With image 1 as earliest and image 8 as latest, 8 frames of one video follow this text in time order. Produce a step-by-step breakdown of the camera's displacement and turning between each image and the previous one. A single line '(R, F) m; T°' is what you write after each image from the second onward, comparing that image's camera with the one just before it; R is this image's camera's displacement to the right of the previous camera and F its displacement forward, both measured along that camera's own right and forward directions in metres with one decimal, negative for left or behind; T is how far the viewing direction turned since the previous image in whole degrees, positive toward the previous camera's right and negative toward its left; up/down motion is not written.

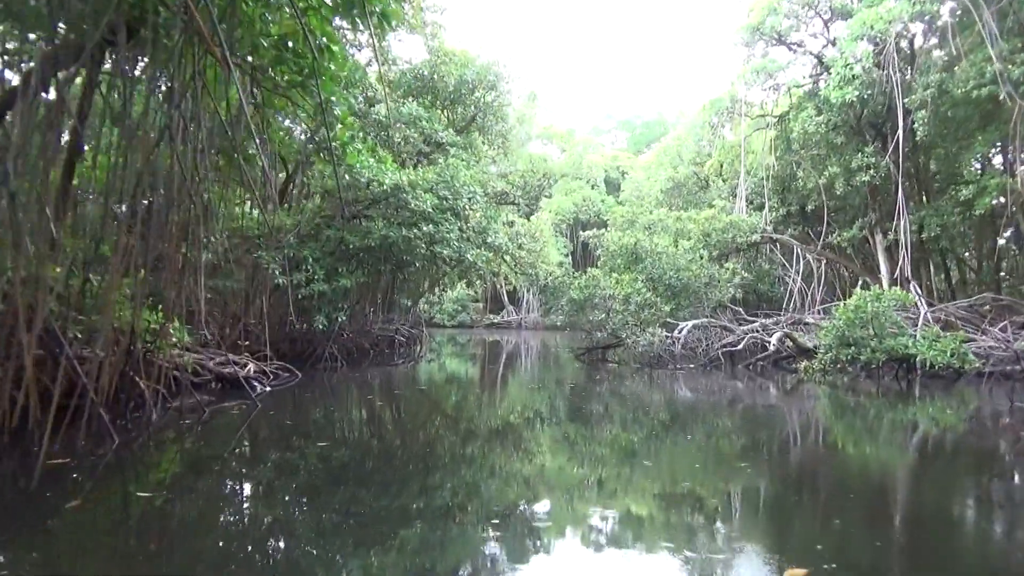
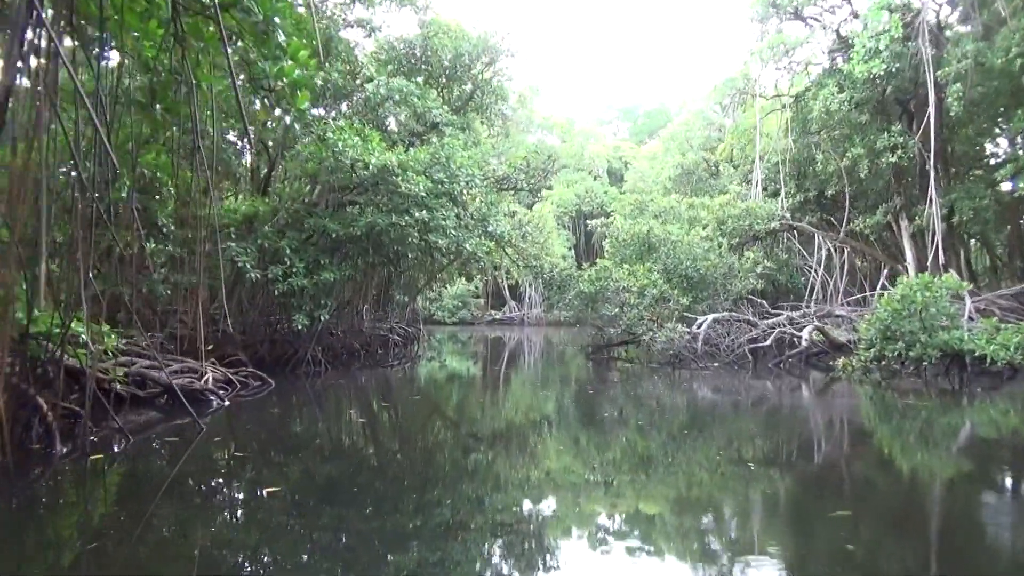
(0.0, +0.9) m; 0°
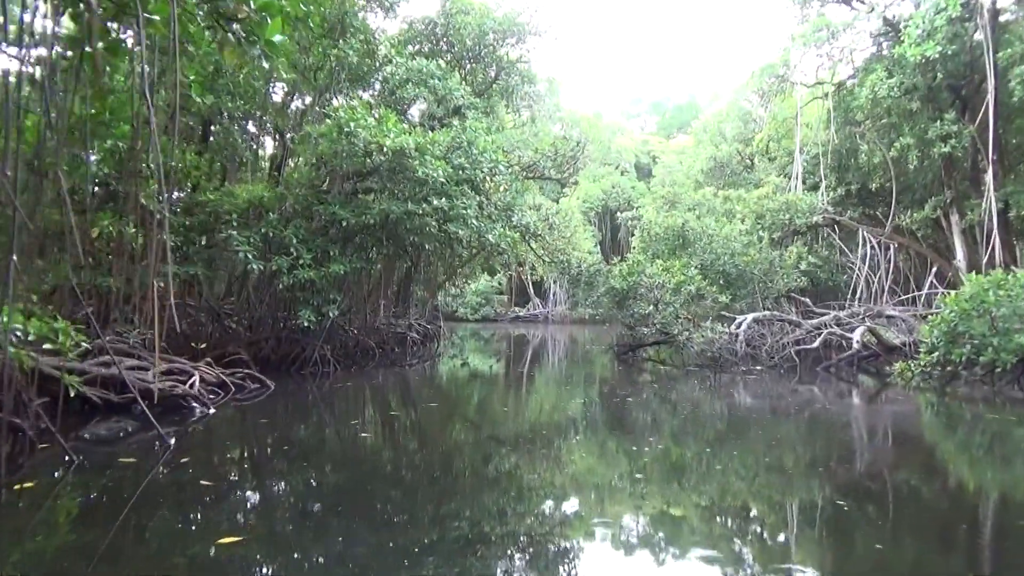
(0.0, +0.6) m; -2°
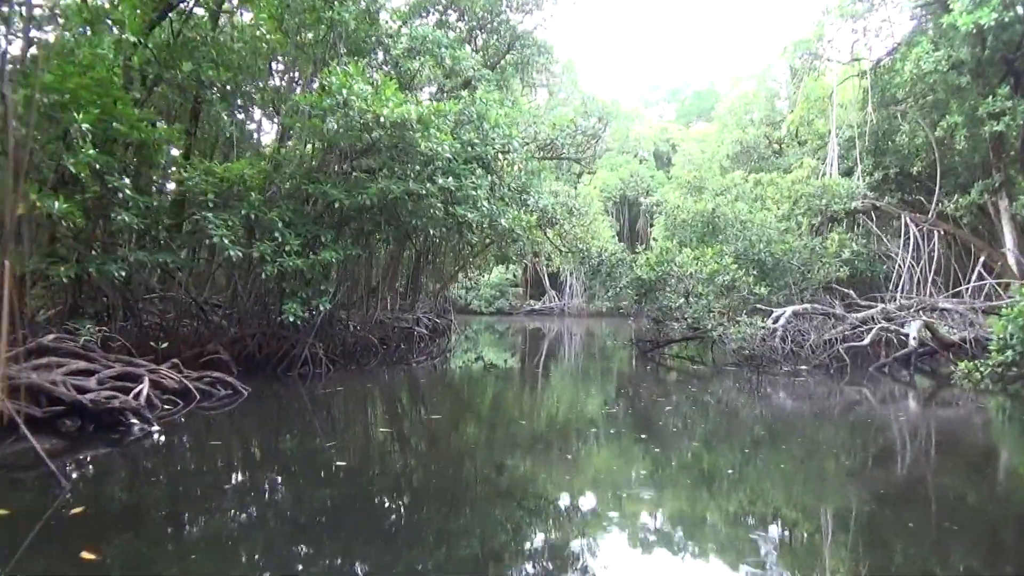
(0.0, +0.8) m; -1°
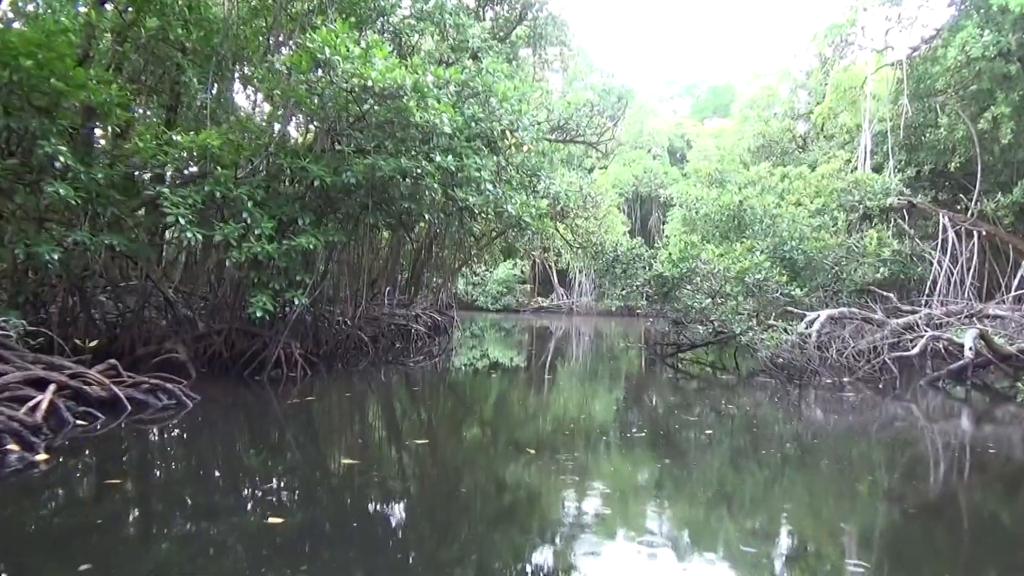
(0.0, +0.8) m; -1°
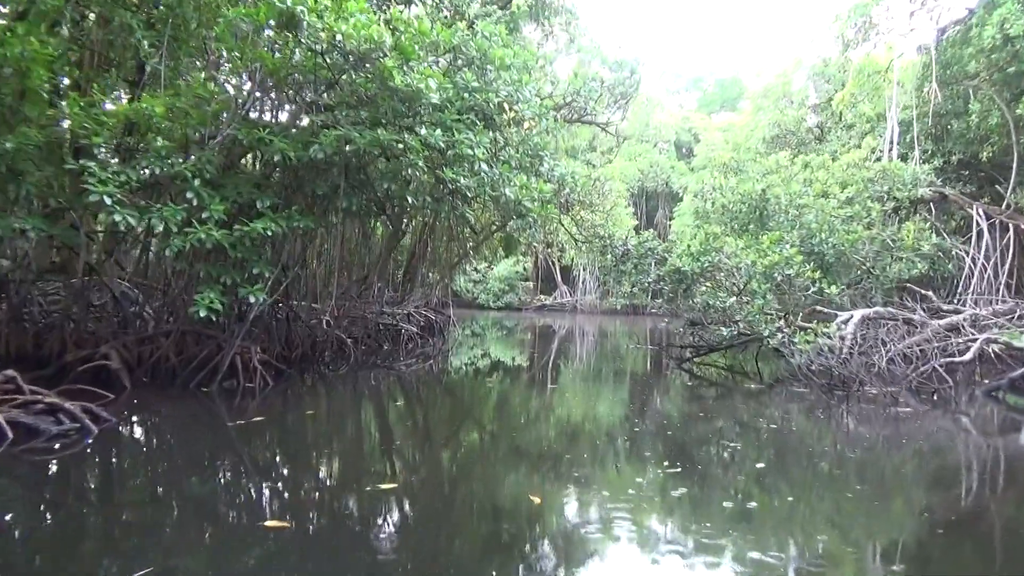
(0.0, +0.8) m; 0°
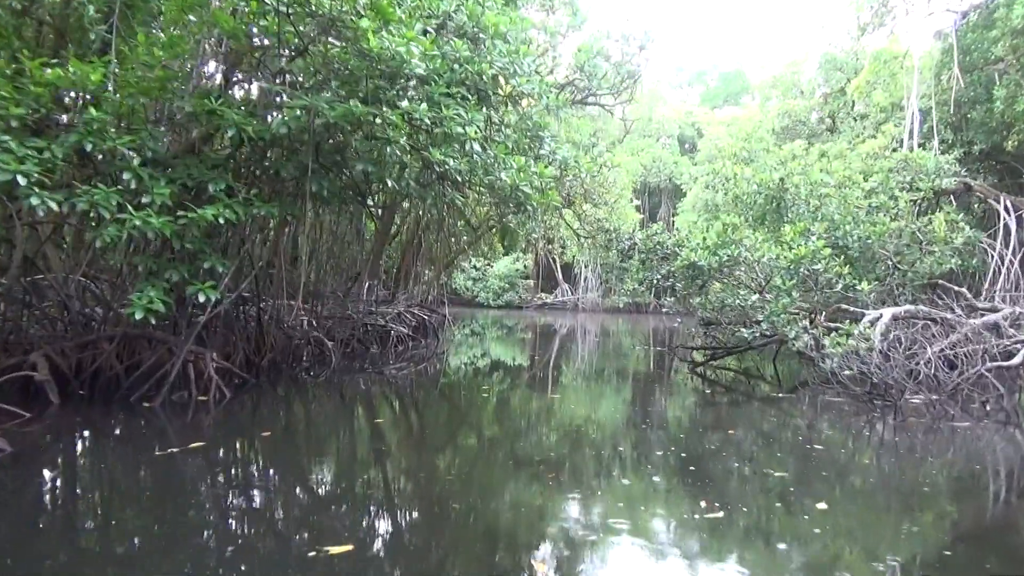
(0.0, +0.6) m; 0°
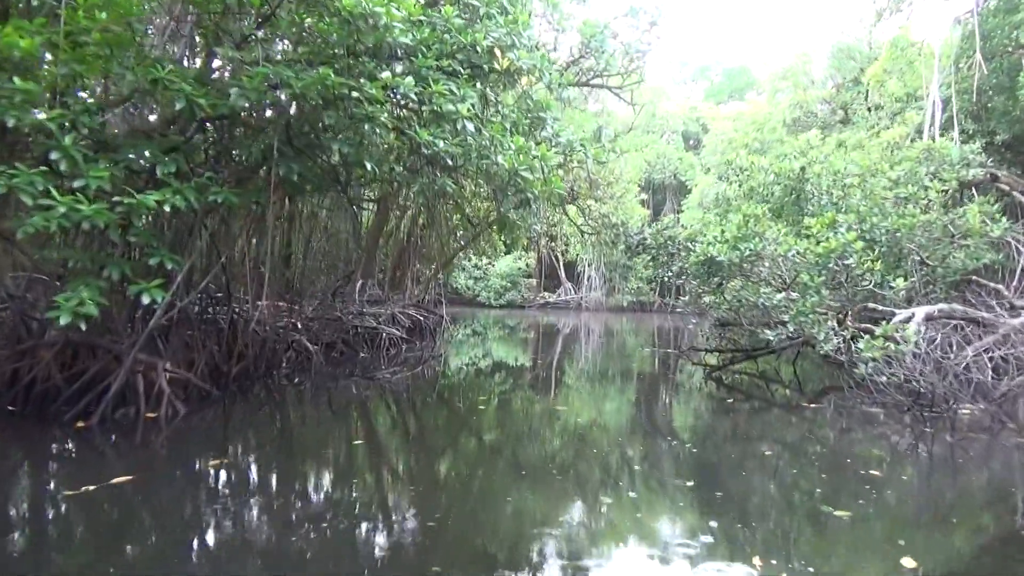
(0.0, +0.5) m; 0°
